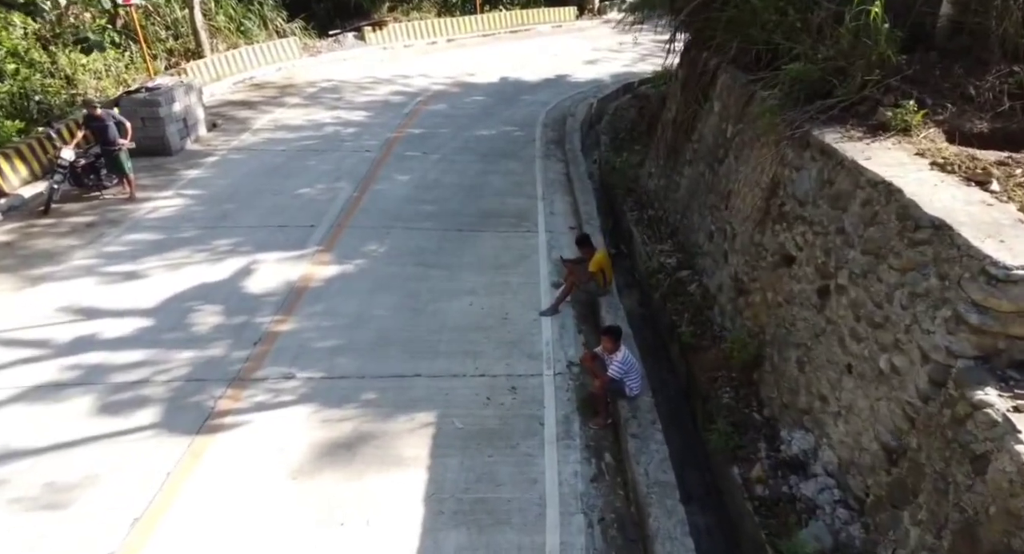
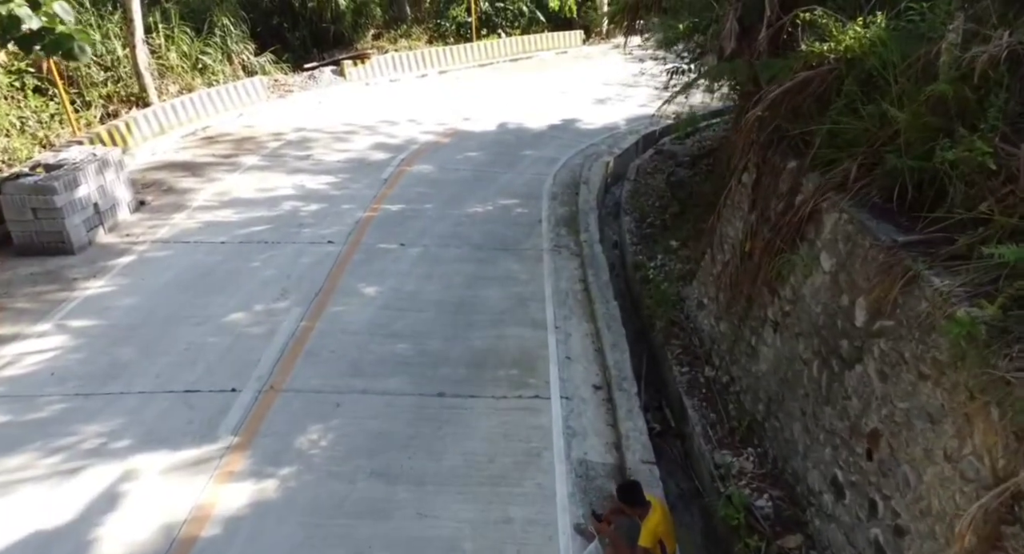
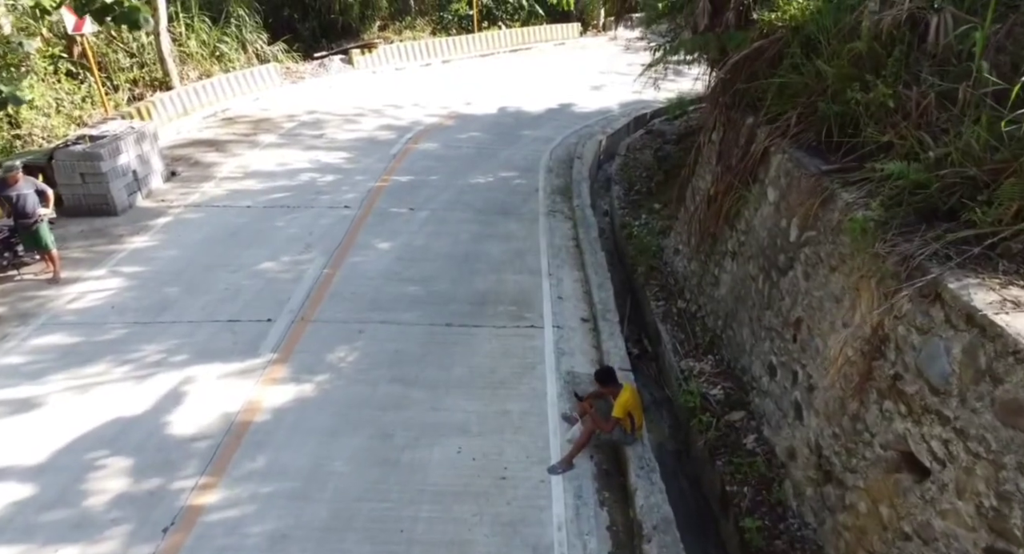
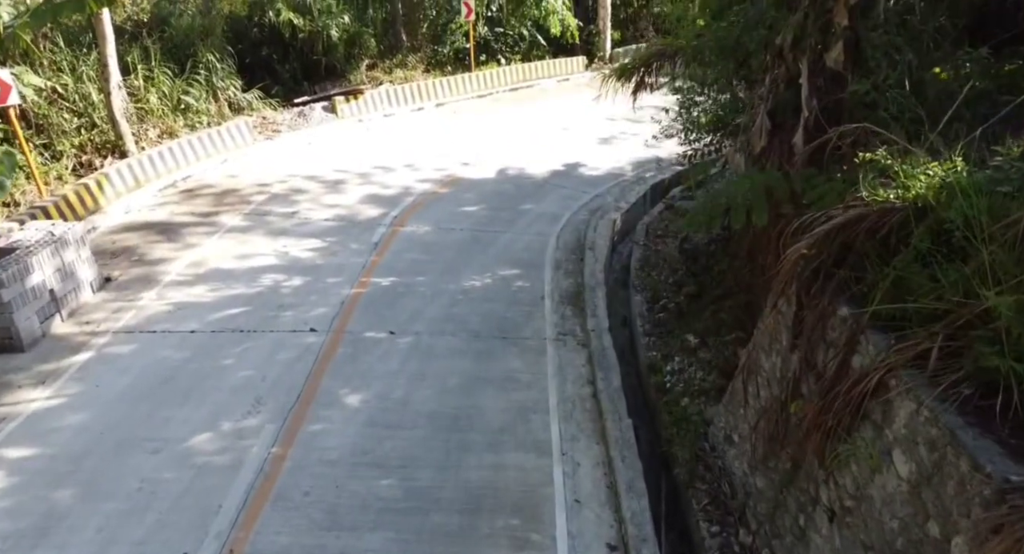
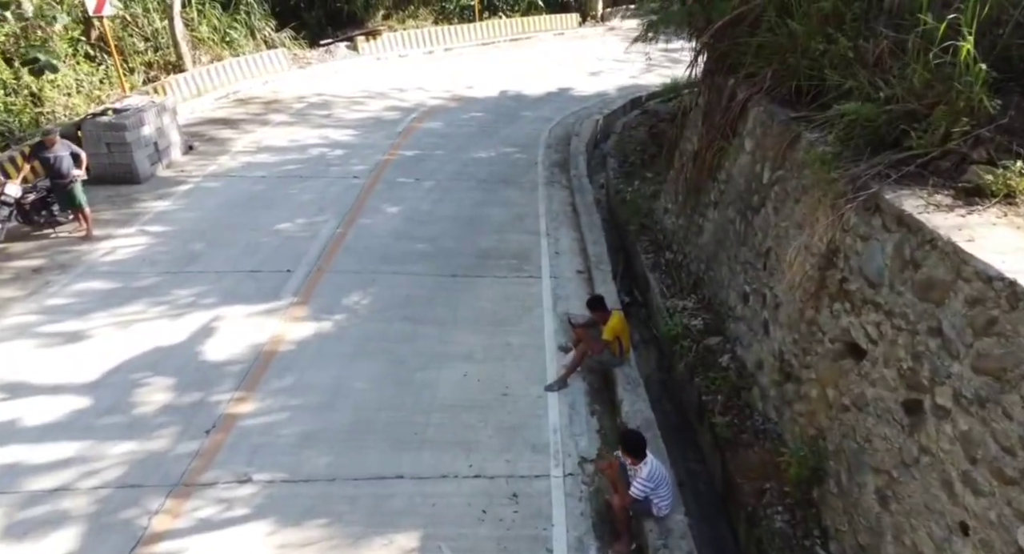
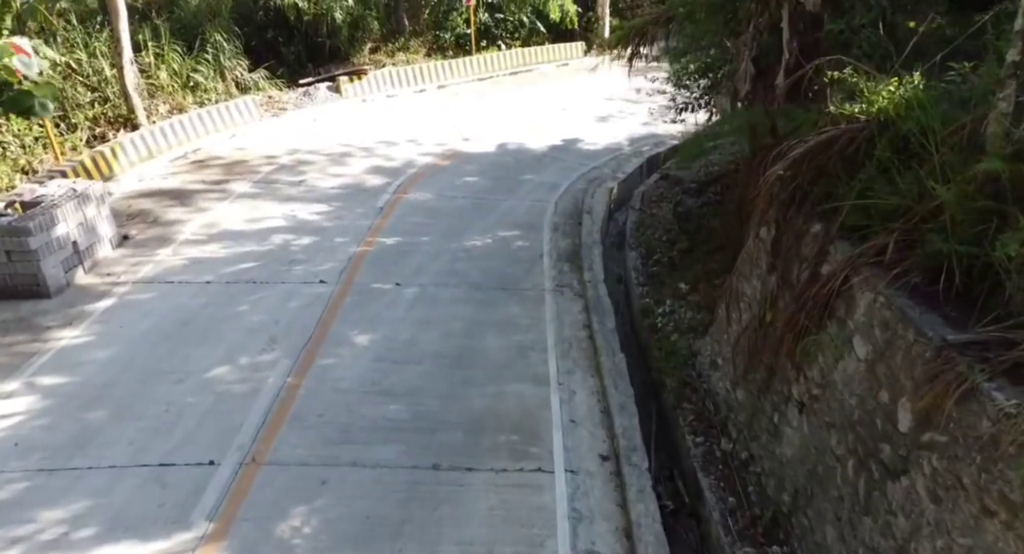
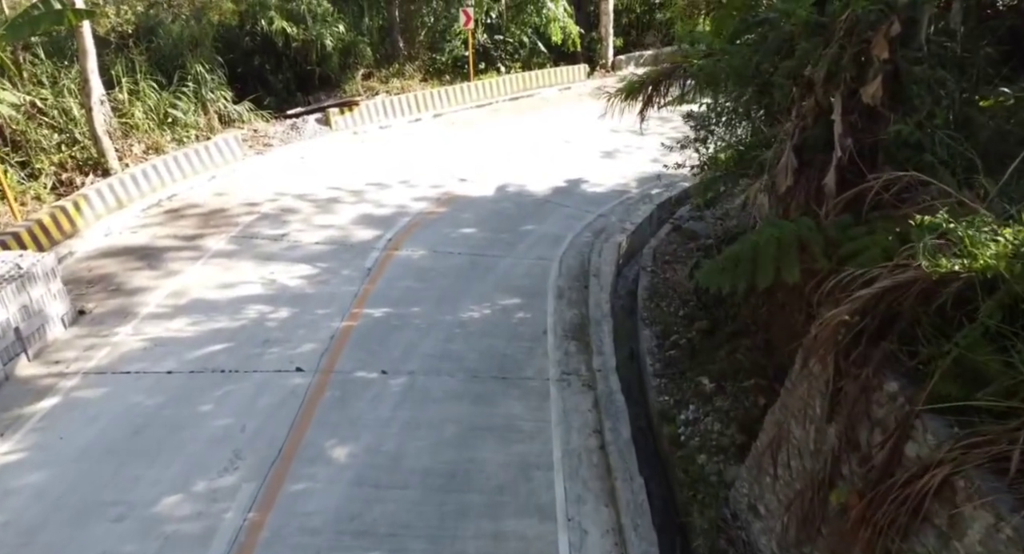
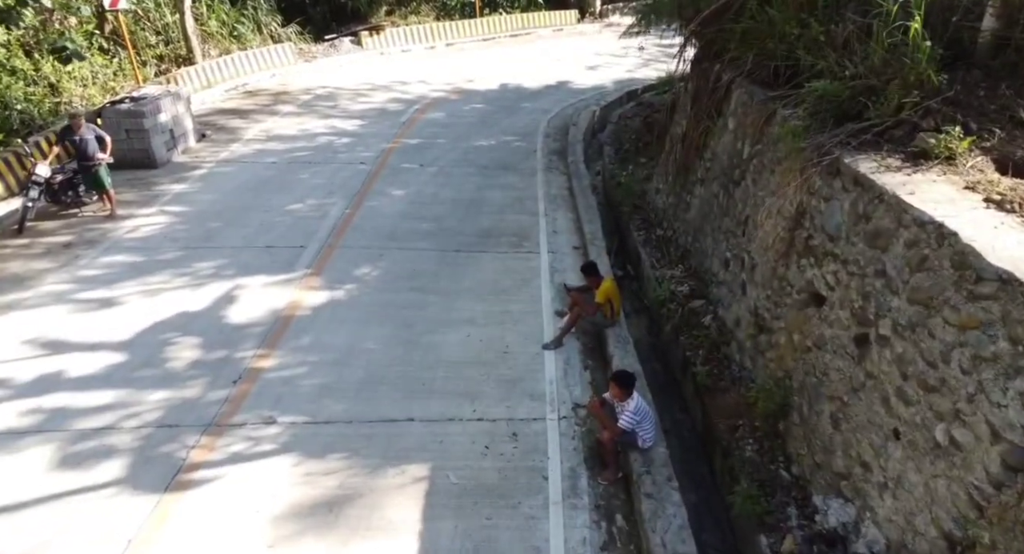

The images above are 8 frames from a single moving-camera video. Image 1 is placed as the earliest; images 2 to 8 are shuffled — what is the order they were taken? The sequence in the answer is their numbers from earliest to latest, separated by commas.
8, 5, 3, 2, 6, 4, 7
